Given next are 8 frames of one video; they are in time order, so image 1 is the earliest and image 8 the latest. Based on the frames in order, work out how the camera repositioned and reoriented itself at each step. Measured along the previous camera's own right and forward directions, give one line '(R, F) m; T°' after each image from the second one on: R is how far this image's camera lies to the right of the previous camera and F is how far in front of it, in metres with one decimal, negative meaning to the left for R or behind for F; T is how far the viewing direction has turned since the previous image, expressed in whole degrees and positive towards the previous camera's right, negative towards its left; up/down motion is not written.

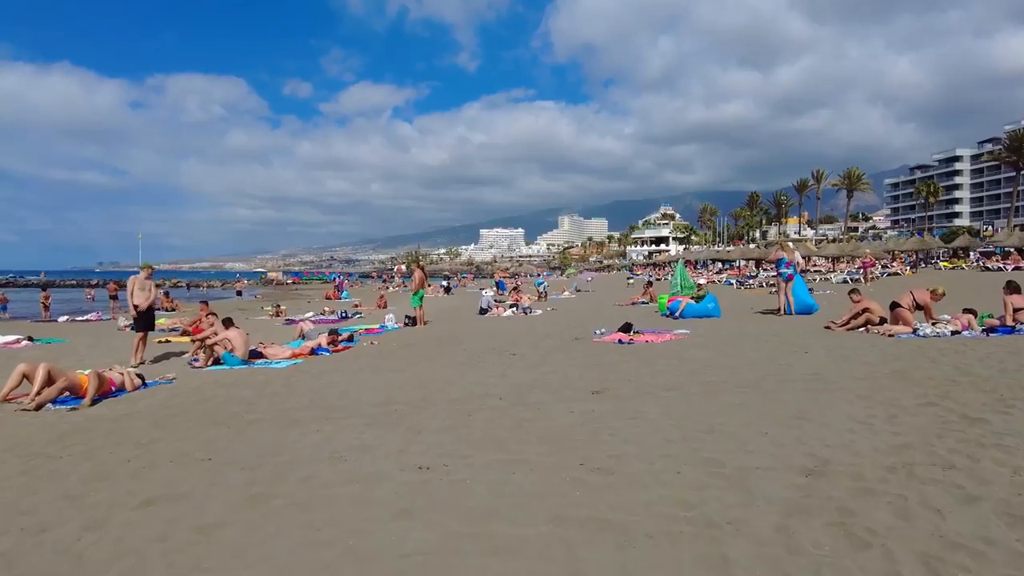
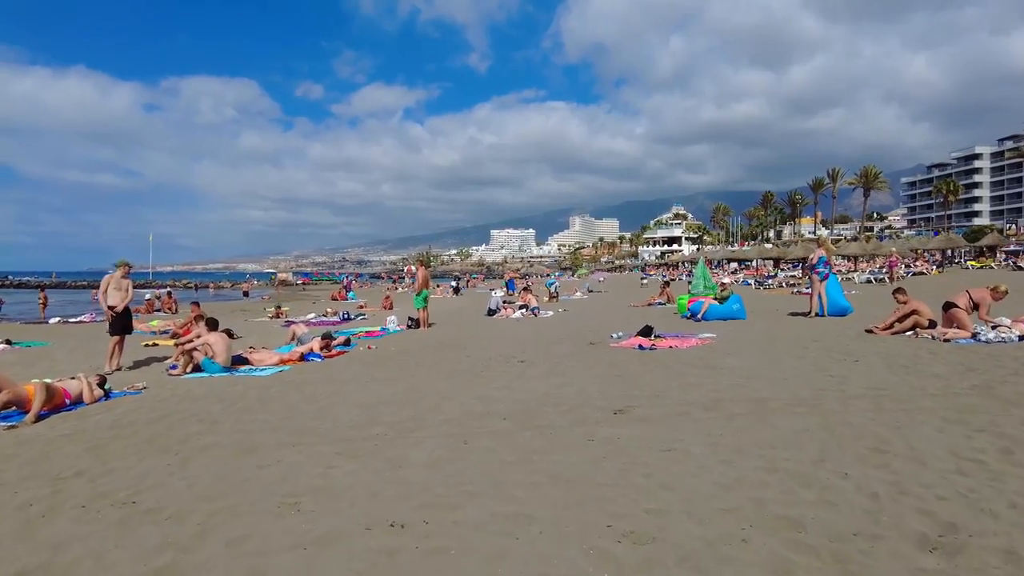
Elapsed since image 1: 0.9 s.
(0.0, +1.1) m; -1°
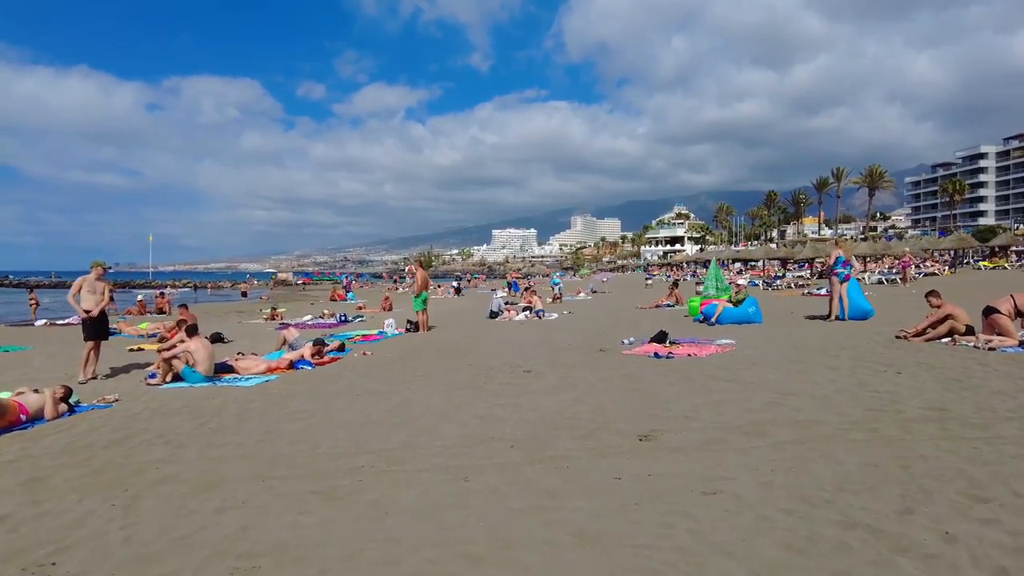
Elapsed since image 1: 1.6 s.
(-0.1, +0.8) m; 0°
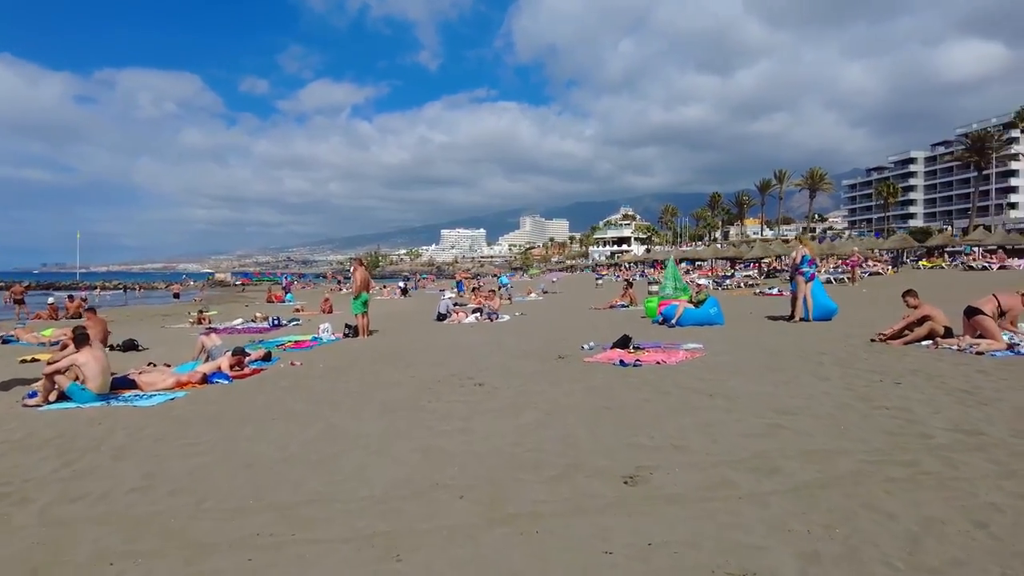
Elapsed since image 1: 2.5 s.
(0.0, +1.1) m; +4°
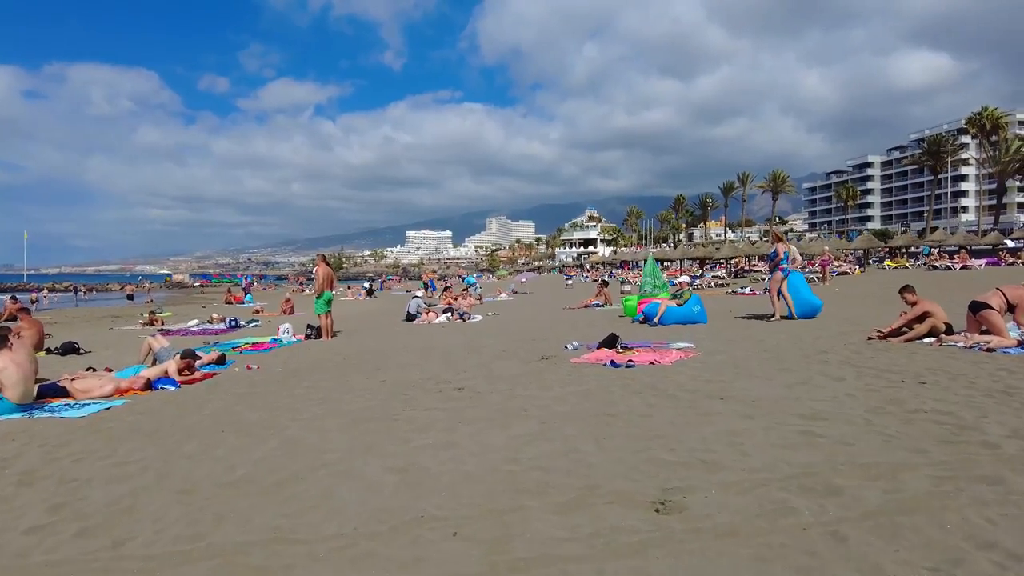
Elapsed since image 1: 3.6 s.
(-0.2, +0.8) m; +3°
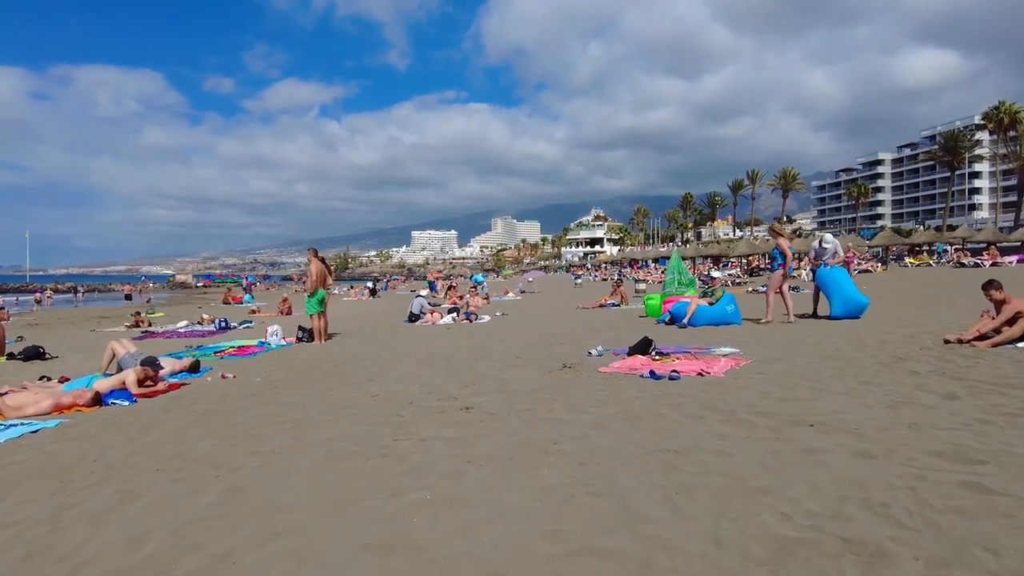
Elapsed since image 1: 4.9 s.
(-0.1, +1.4) m; 0°
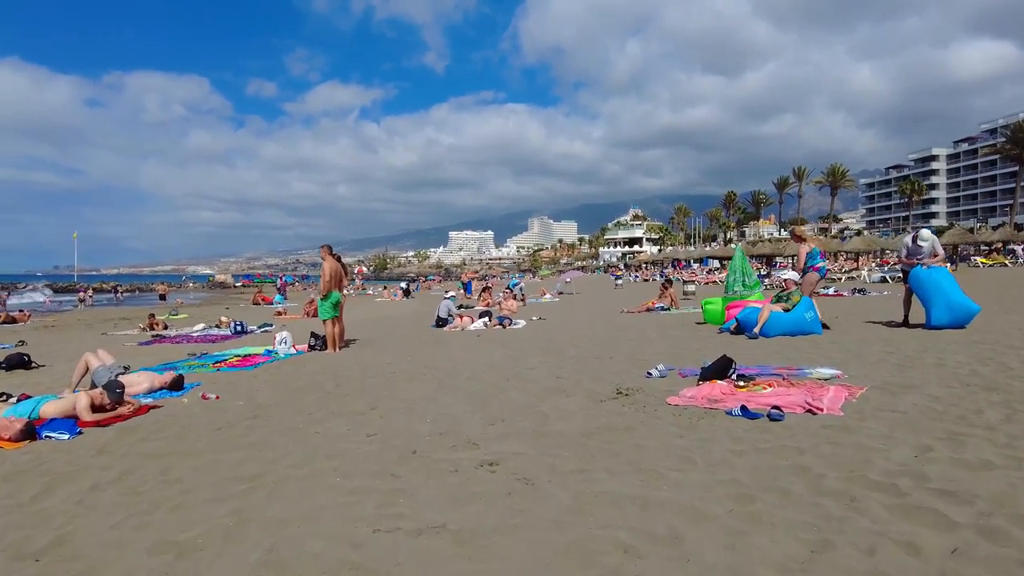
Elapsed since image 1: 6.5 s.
(0.0, +1.6) m; -3°
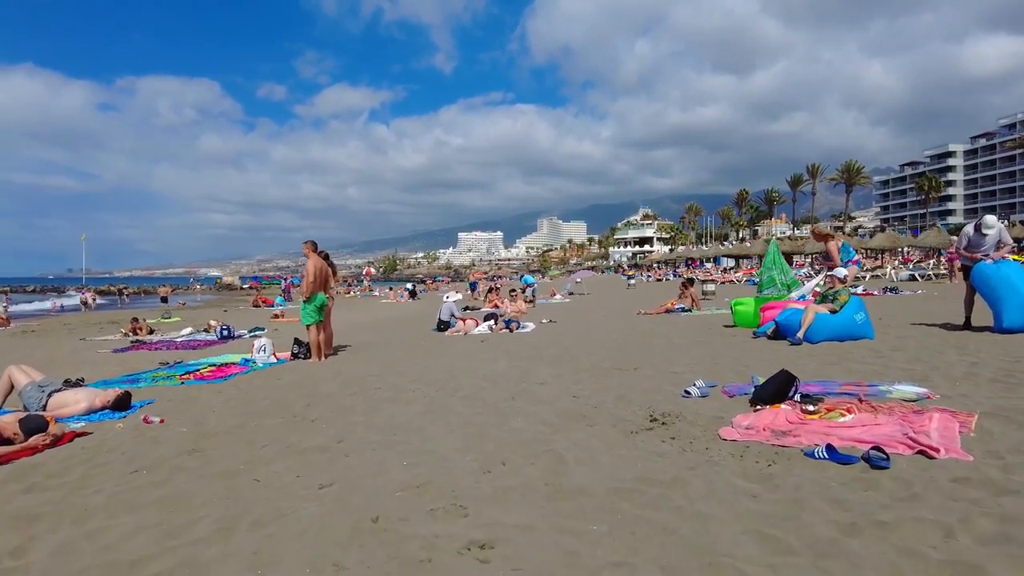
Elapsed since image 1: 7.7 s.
(0.0, +1.3) m; -1°
